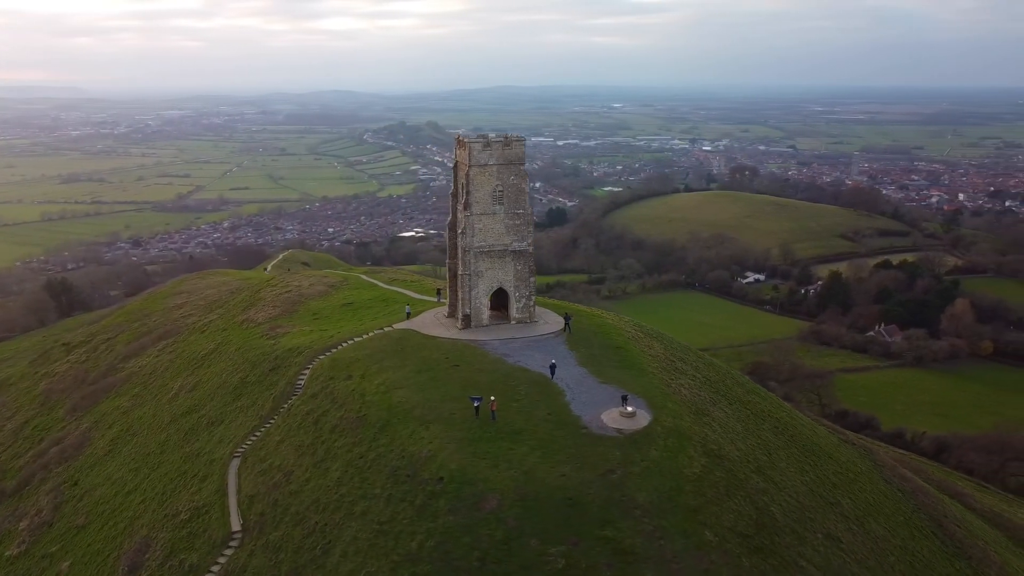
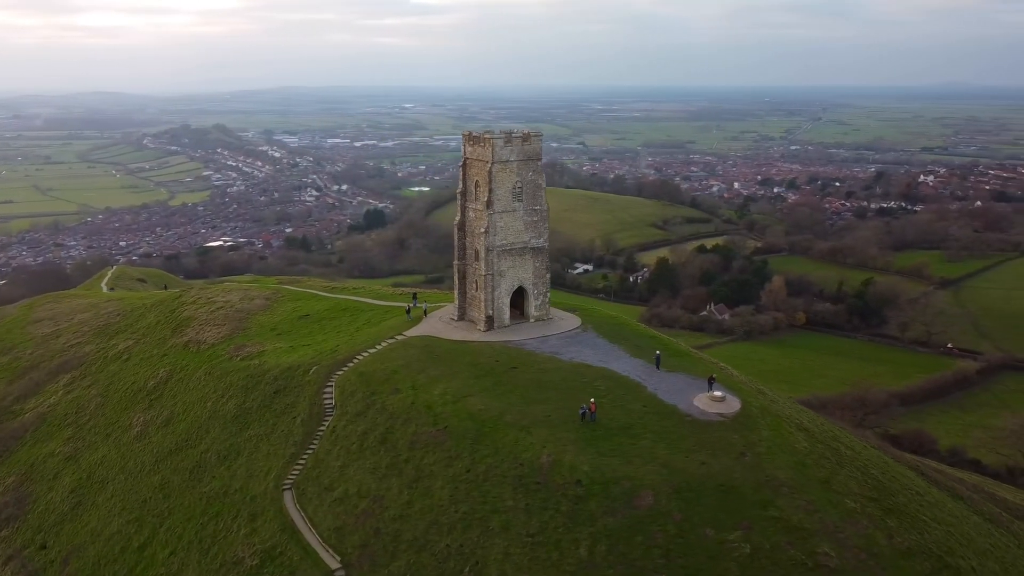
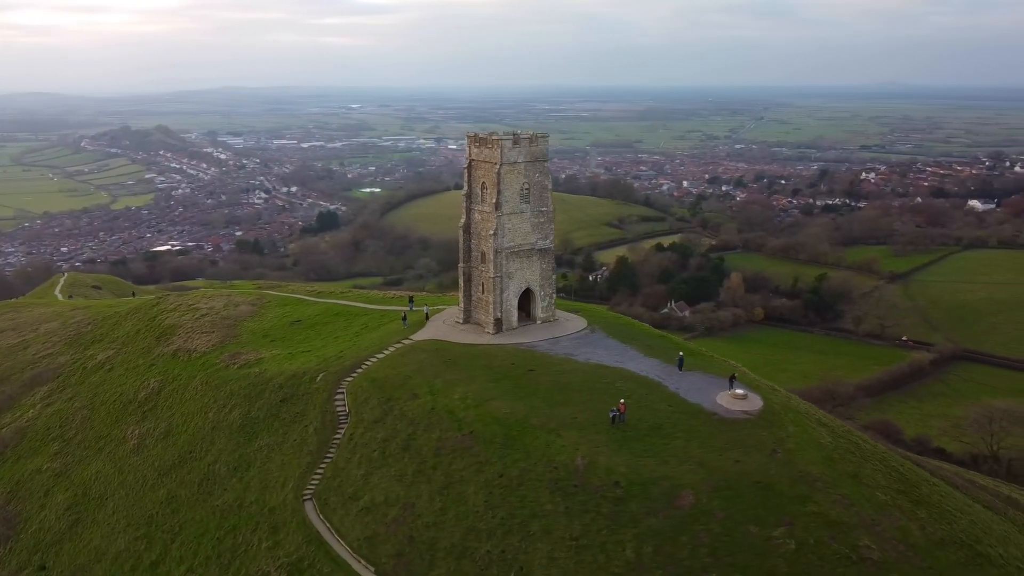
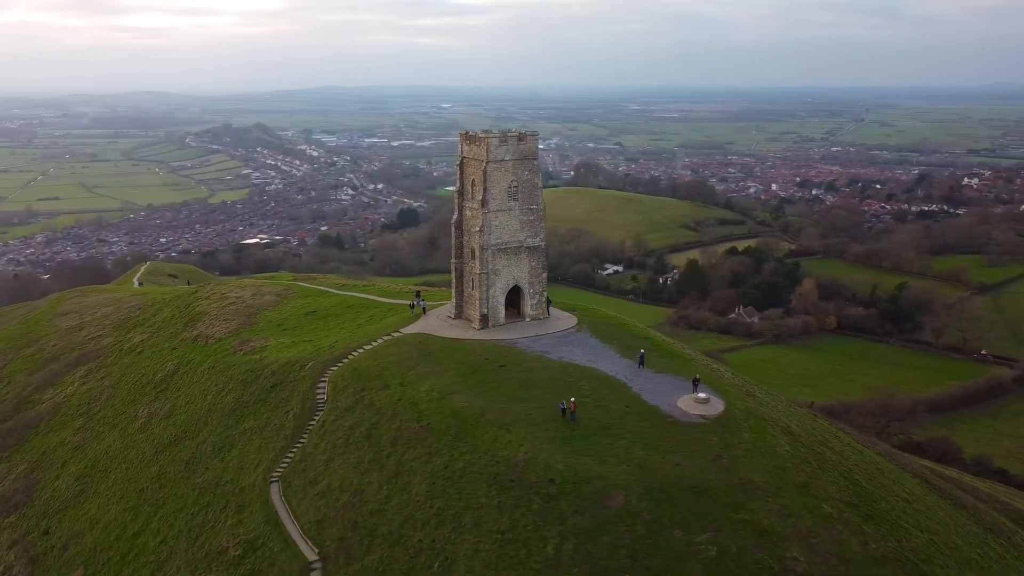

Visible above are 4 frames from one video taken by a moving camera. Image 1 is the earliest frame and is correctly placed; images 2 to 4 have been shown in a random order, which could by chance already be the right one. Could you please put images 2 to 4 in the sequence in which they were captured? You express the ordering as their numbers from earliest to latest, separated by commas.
4, 2, 3
